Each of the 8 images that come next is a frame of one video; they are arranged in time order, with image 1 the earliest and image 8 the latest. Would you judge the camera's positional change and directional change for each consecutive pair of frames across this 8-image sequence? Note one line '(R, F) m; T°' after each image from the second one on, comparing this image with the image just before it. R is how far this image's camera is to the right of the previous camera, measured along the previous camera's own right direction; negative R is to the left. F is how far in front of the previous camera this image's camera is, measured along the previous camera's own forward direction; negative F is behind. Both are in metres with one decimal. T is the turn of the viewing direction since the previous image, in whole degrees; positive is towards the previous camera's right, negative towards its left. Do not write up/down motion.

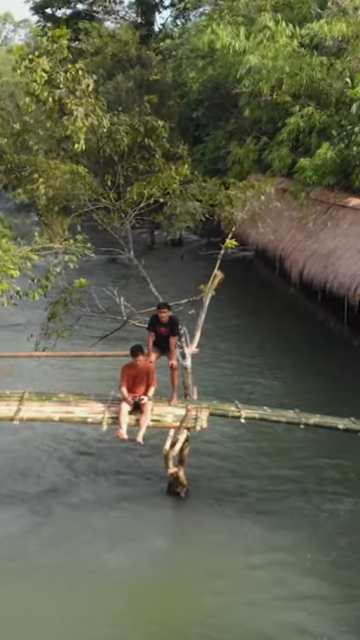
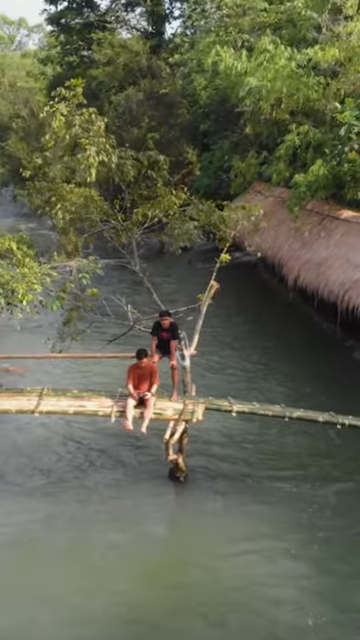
(+0.1, -1.0) m; -1°
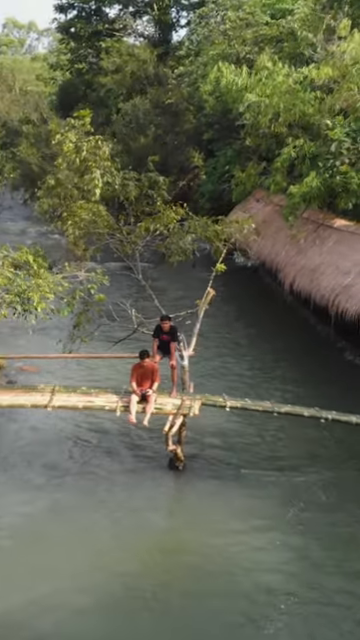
(+0.1, -0.9) m; -1°
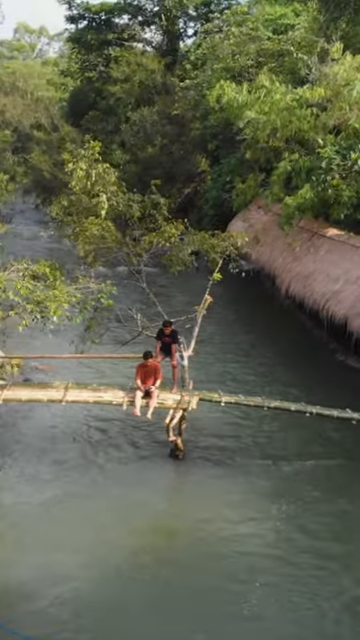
(+0.1, -1.1) m; -1°
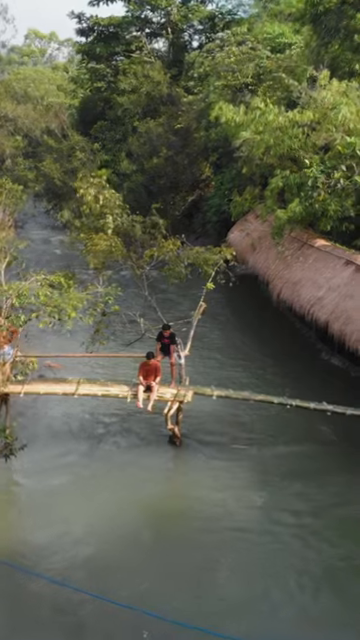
(+0.2, -1.5) m; -1°
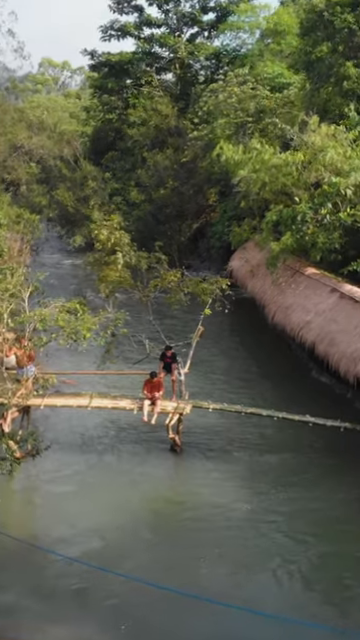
(+0.2, -1.7) m; -1°
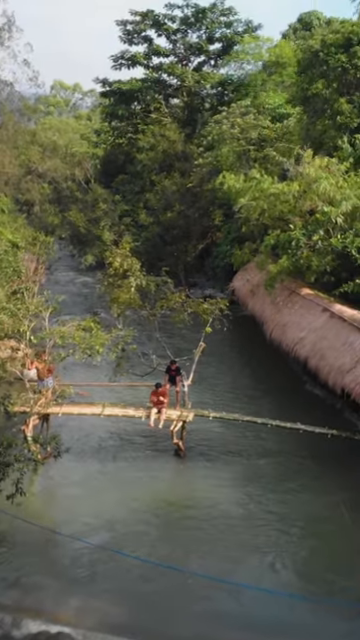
(+0.1, -1.5) m; -1°
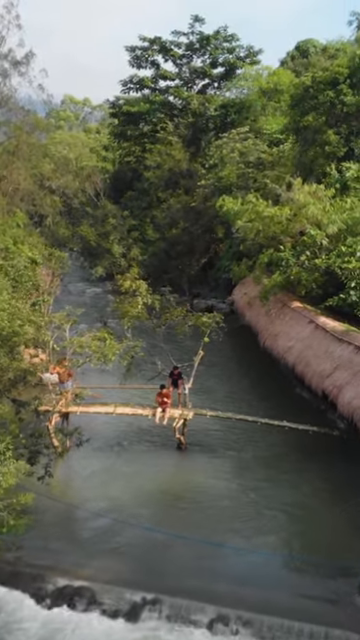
(+0.1, -2.3) m; -1°
